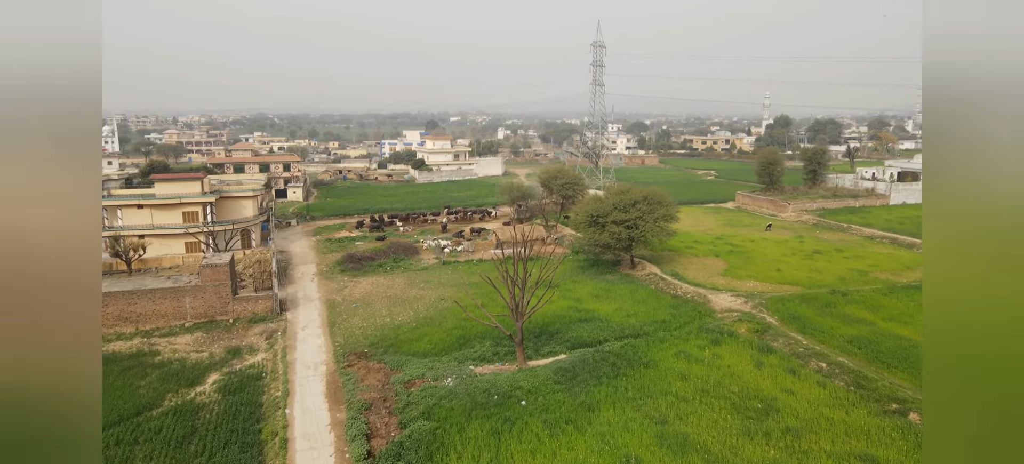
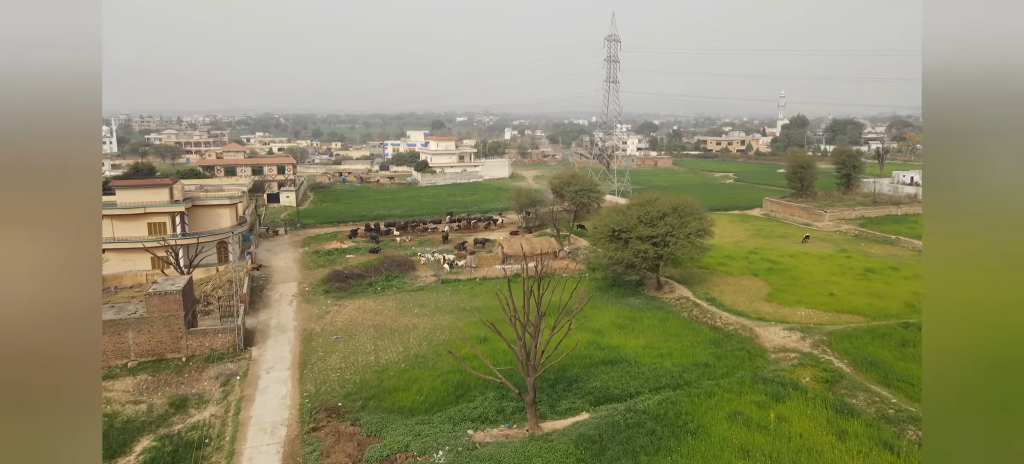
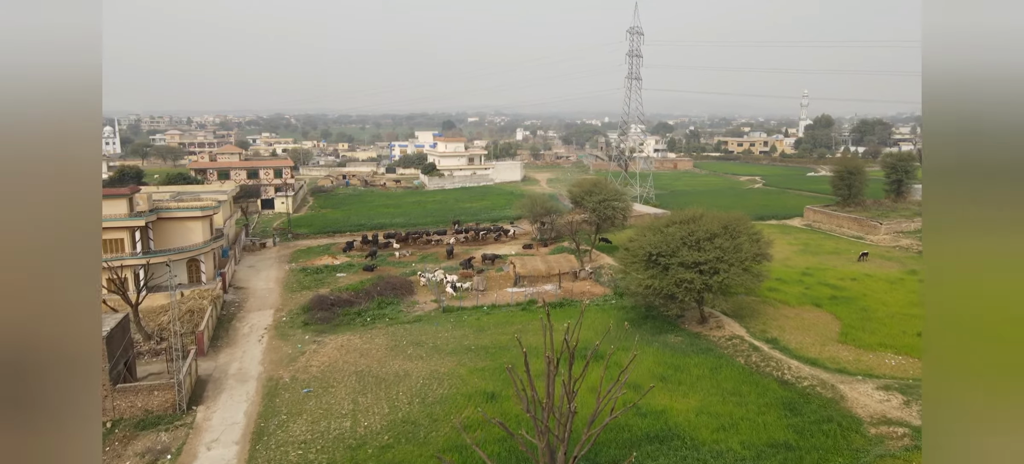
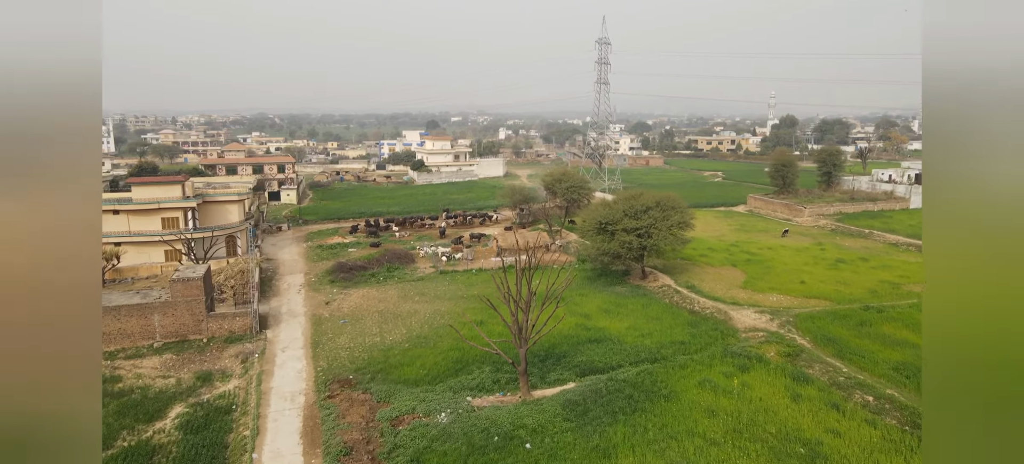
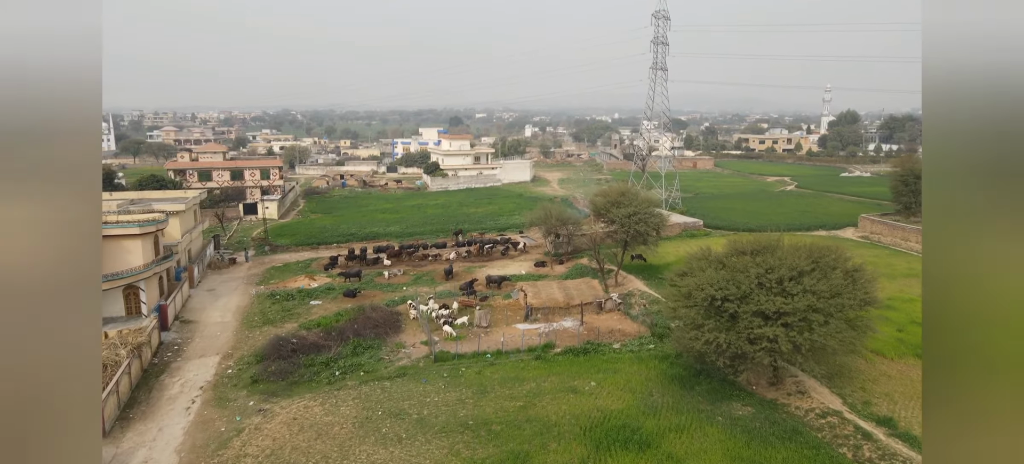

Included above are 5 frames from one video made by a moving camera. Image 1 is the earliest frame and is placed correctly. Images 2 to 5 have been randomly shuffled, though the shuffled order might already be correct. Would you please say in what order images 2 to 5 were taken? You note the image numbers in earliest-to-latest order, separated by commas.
4, 2, 3, 5
